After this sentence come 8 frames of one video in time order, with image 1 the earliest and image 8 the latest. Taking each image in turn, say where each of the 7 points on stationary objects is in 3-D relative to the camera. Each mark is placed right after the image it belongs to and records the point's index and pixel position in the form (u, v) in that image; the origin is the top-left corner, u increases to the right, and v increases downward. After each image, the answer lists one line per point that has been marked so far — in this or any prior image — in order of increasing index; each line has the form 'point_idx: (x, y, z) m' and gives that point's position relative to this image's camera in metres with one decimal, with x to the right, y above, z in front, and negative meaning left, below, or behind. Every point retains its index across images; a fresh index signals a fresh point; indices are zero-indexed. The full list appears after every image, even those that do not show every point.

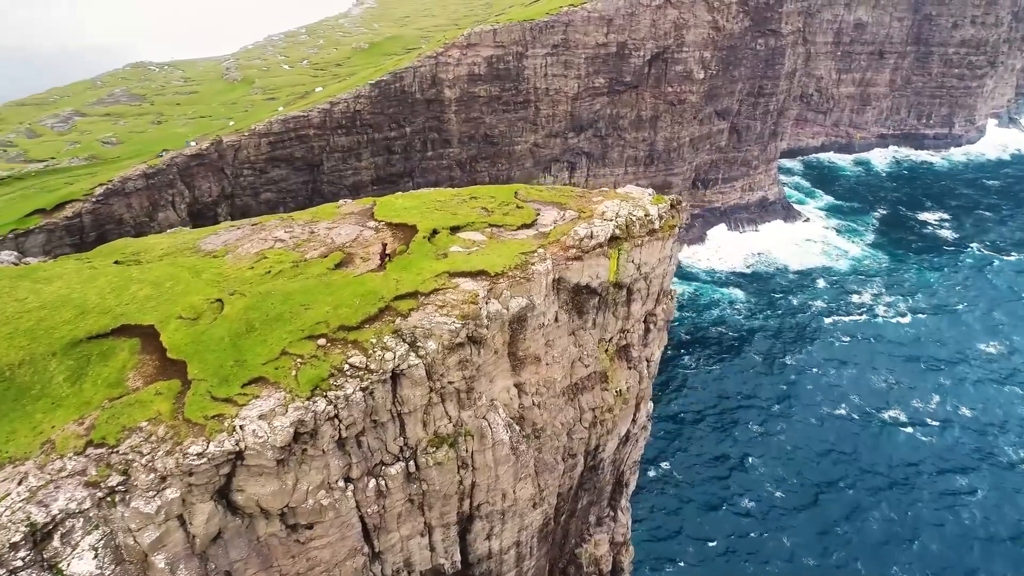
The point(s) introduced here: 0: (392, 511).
0: (-2.6, -5.0, +16.1) m
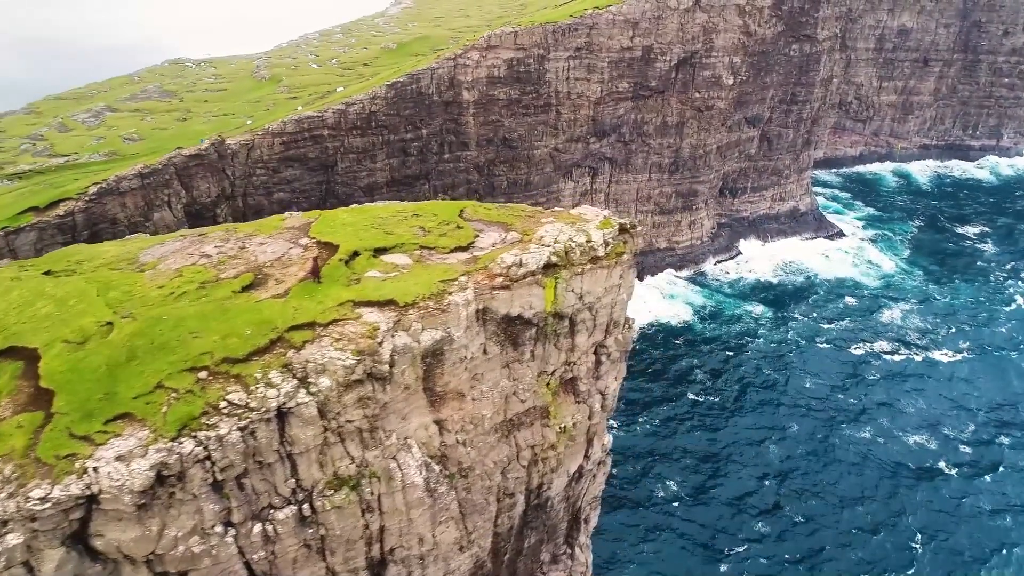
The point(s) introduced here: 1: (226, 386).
0: (-4.7, -5.6, +14.9) m
1: (-5.6, -1.9, +13.7) m
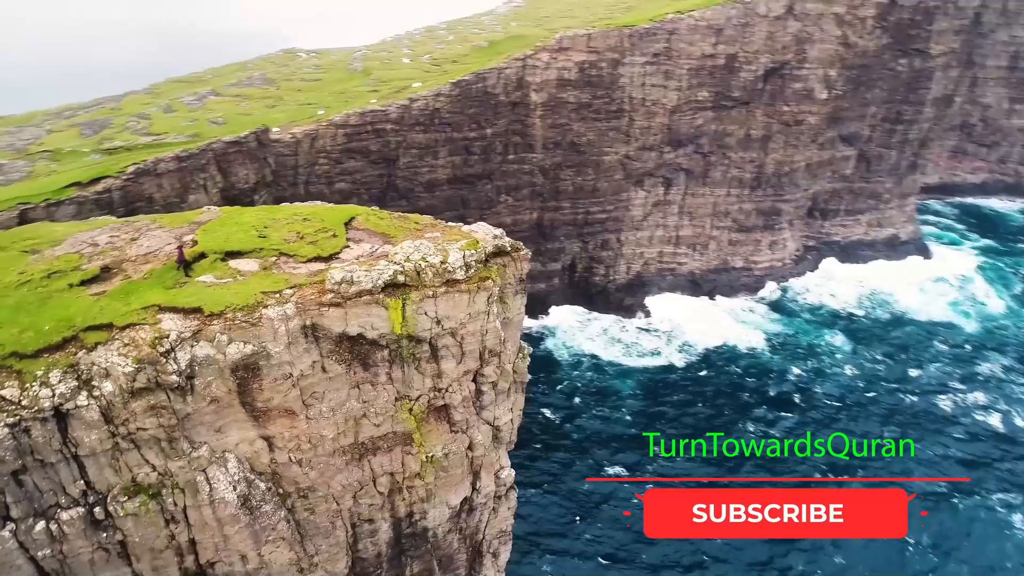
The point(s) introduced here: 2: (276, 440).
0: (-8.9, -5.5, +14.7) m
1: (-9.7, -1.8, +13.6) m
2: (-5.3, -3.4, +16.0) m
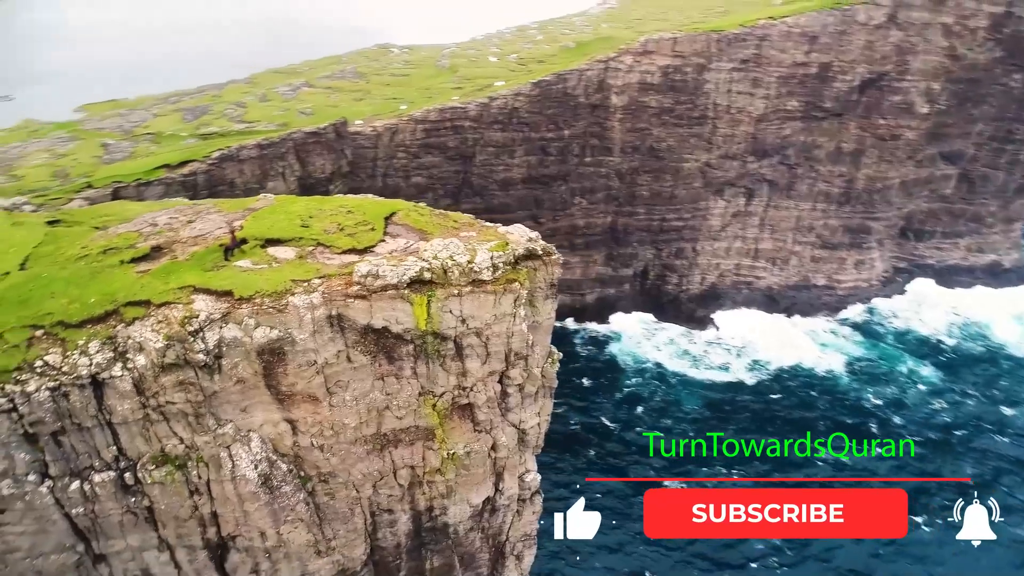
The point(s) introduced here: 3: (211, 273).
0: (-8.8, -5.0, +15.5) m
1: (-9.4, -1.2, +14.6) m
2: (-4.9, -3.1, +16.5) m
3: (-6.7, +0.3, +16.1) m
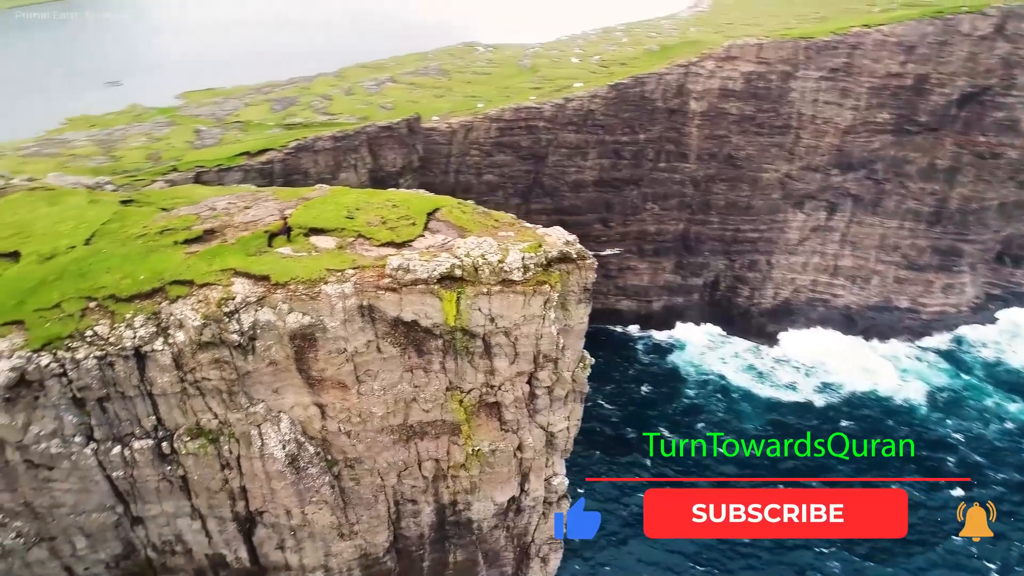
0: (-8.5, -4.5, +16.5) m
1: (-9.0, -0.7, +15.5) m
2: (-4.4, -2.9, +17.0) m
3: (-6.0, +0.7, +16.8) m
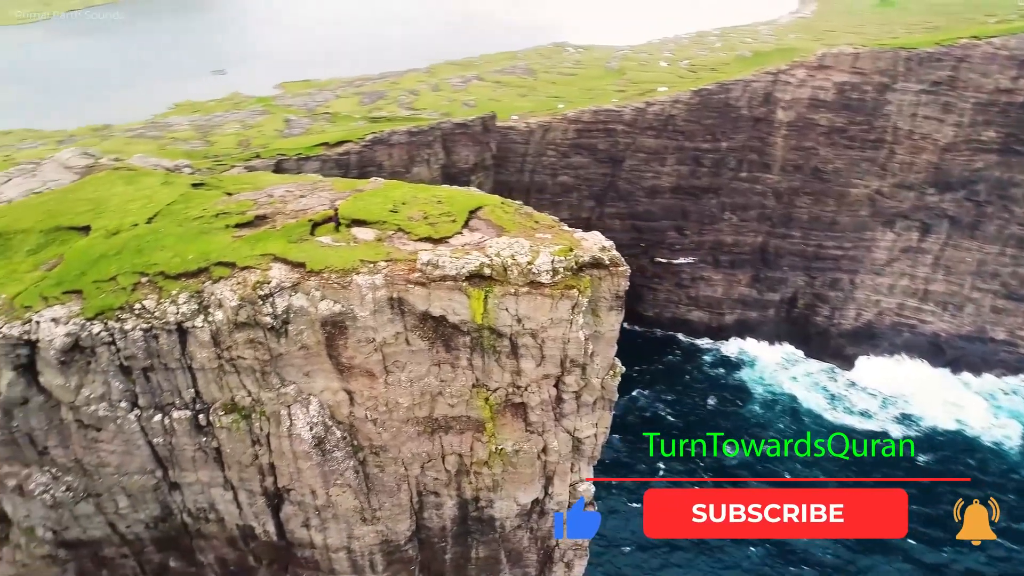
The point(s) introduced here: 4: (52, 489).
0: (-8.0, -4.0, +17.4) m
1: (-8.4, -0.1, +16.5) m
2: (-3.8, -2.6, +17.5) m
3: (-5.3, +1.1, +17.5) m
4: (-11.2, -4.9, +17.4) m
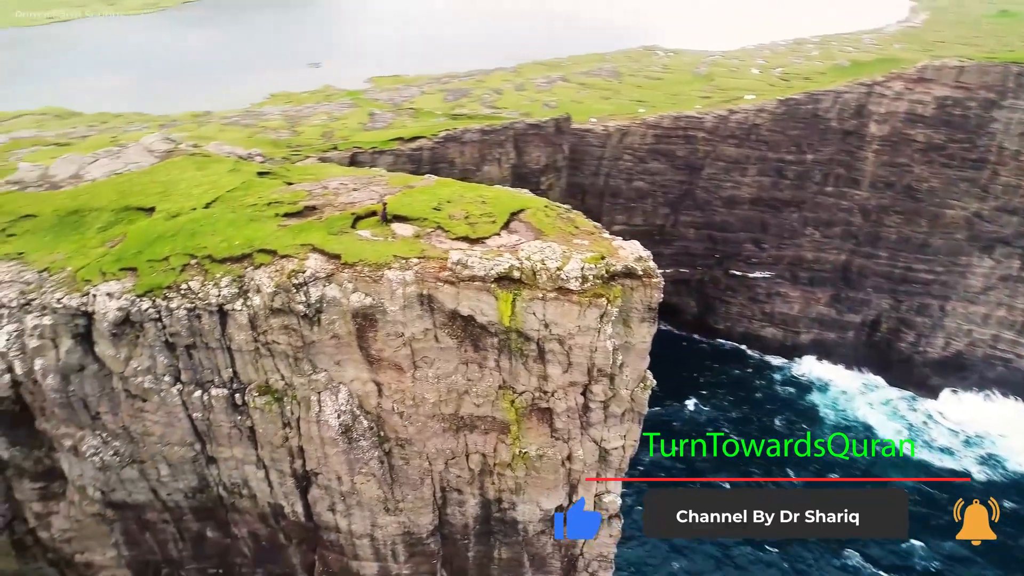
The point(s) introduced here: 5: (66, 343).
0: (-7.5, -3.6, +18.2) m
1: (-7.7, +0.3, +17.4) m
2: (-3.2, -2.5, +17.8) m
3: (-4.4, +1.3, +17.9) m
4: (-10.7, -4.3, +18.6) m
5: (-11.0, -1.3, +17.5) m
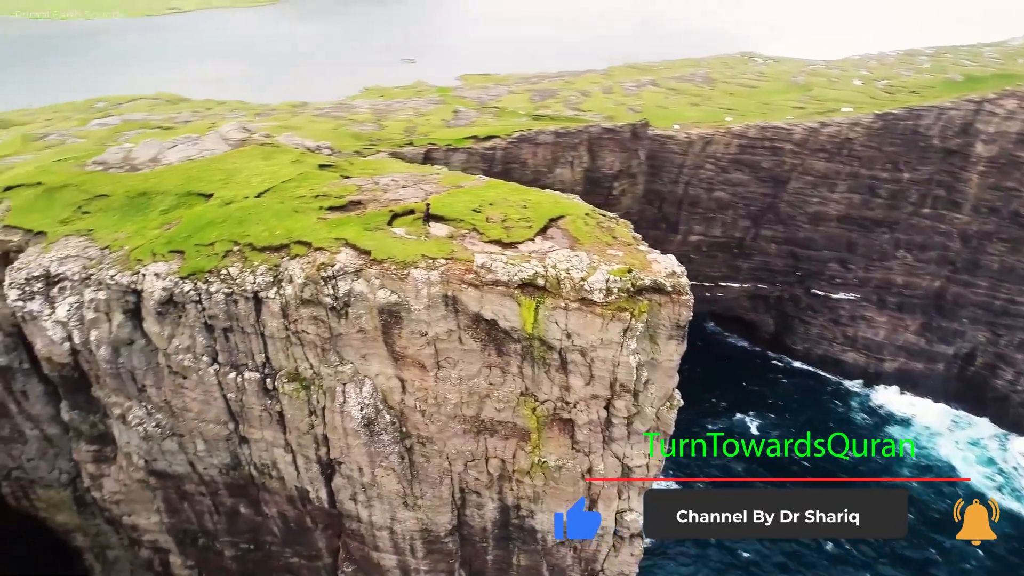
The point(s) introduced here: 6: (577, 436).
0: (-6.9, -3.2, +18.9) m
1: (-6.9, +0.7, +18.1) m
2: (-2.7, -2.4, +18.0) m
3: (-3.6, +1.4, +18.3) m
4: (-10.1, -3.7, +19.6) m
5: (-10.3, -0.8, +18.6) m
6: (+1.7, -3.8, +18.1) m
